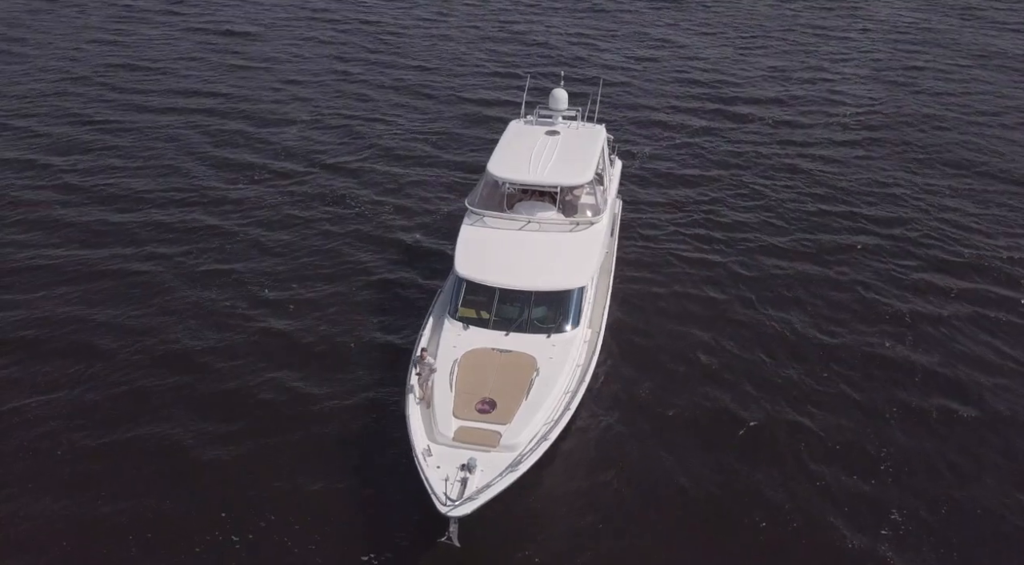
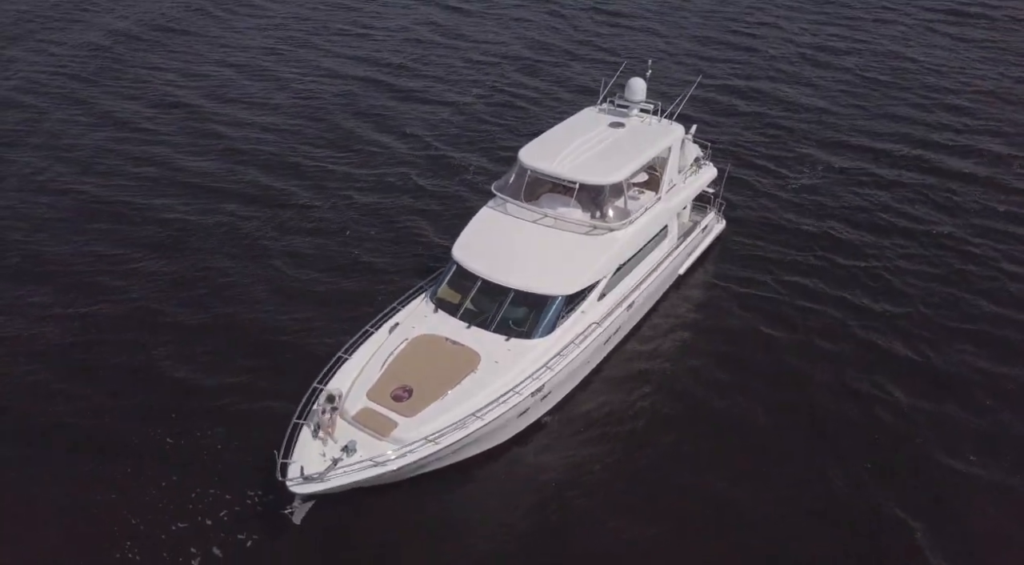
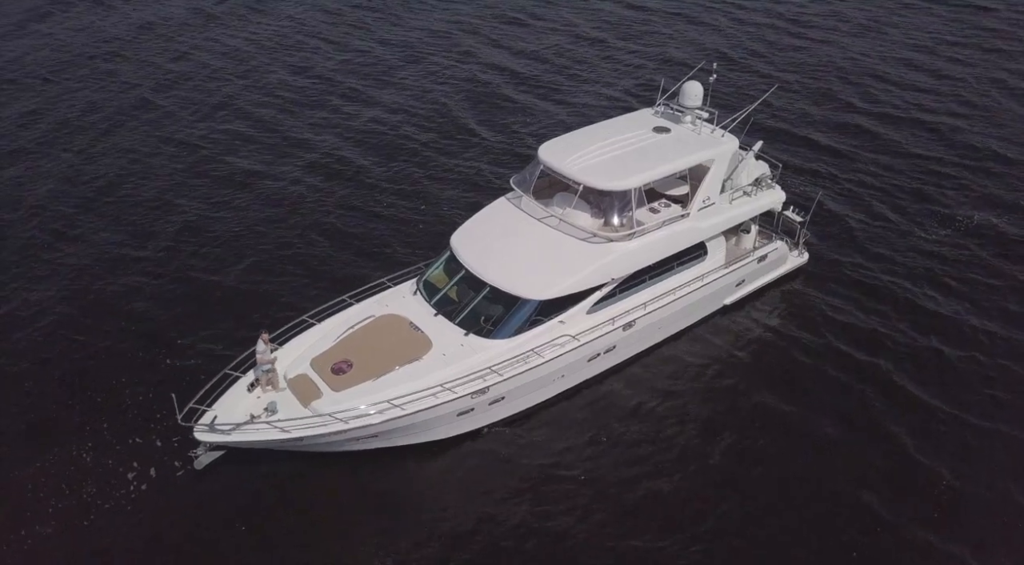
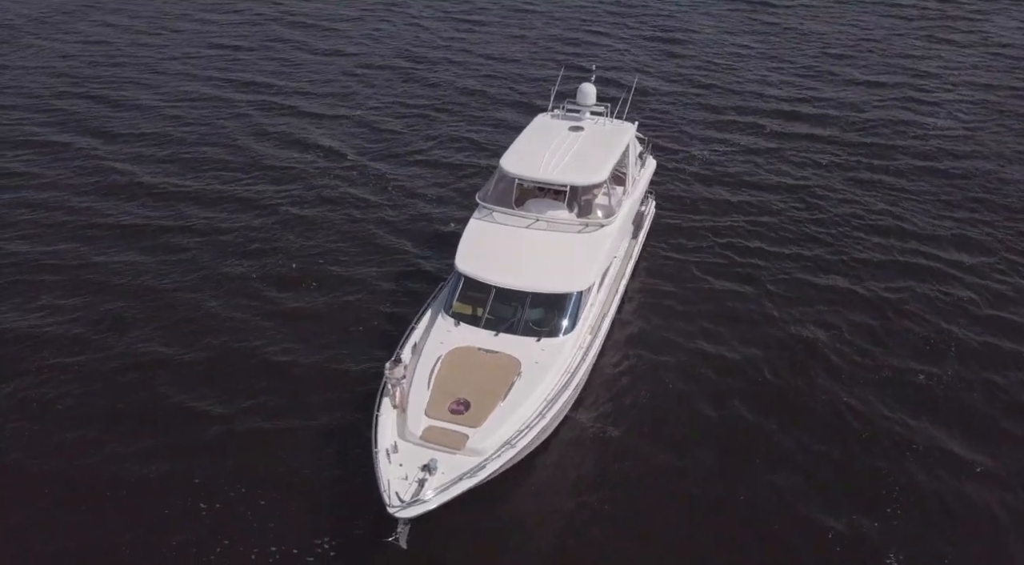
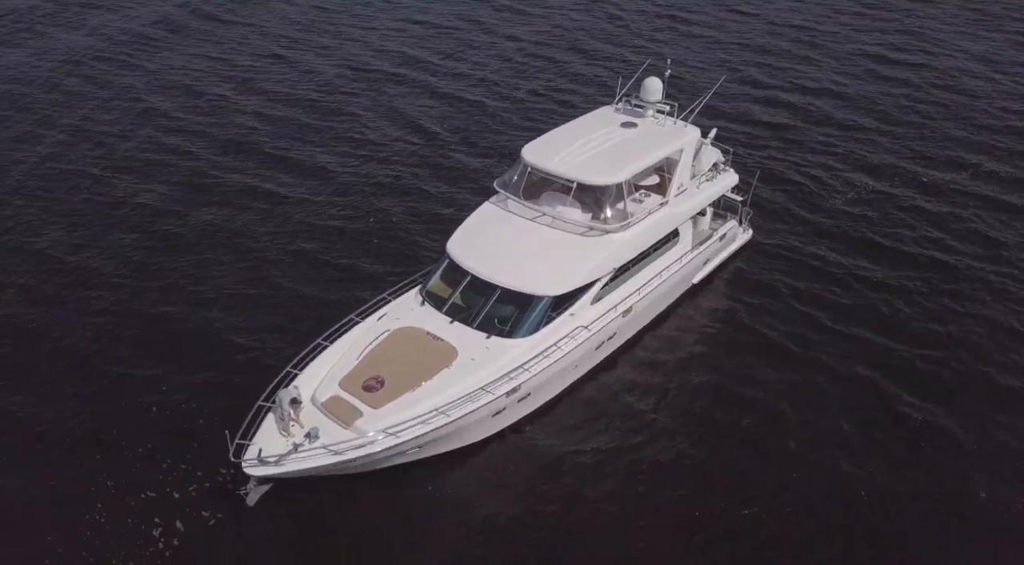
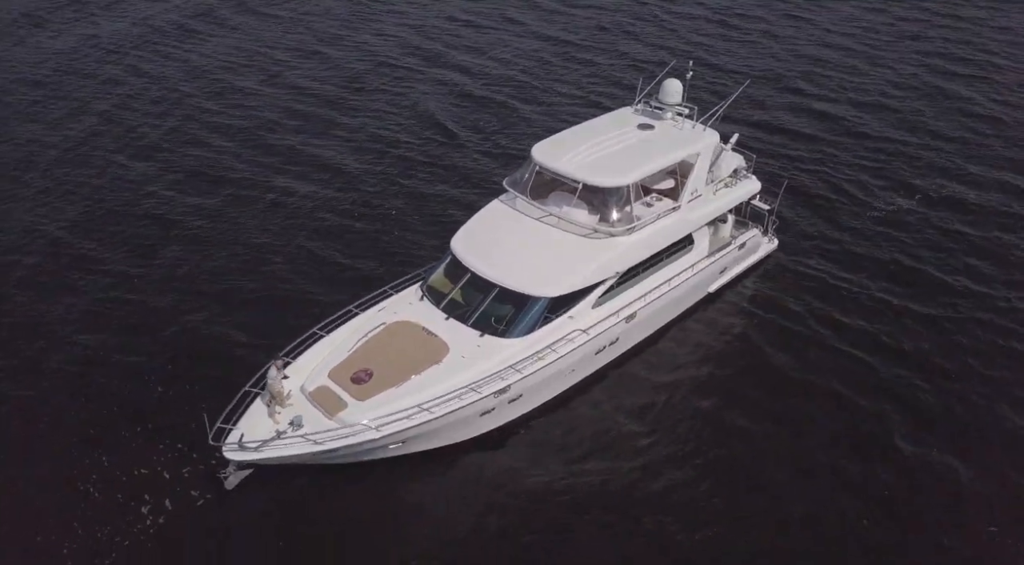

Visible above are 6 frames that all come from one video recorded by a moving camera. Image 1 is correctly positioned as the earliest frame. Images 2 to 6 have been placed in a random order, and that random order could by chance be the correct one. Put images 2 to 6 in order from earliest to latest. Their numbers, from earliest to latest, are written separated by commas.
4, 2, 5, 6, 3
